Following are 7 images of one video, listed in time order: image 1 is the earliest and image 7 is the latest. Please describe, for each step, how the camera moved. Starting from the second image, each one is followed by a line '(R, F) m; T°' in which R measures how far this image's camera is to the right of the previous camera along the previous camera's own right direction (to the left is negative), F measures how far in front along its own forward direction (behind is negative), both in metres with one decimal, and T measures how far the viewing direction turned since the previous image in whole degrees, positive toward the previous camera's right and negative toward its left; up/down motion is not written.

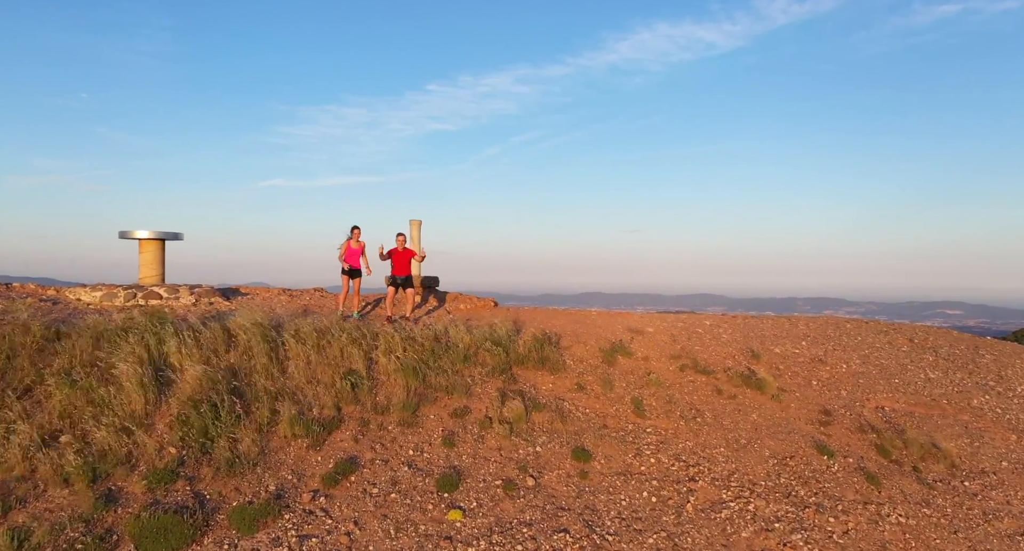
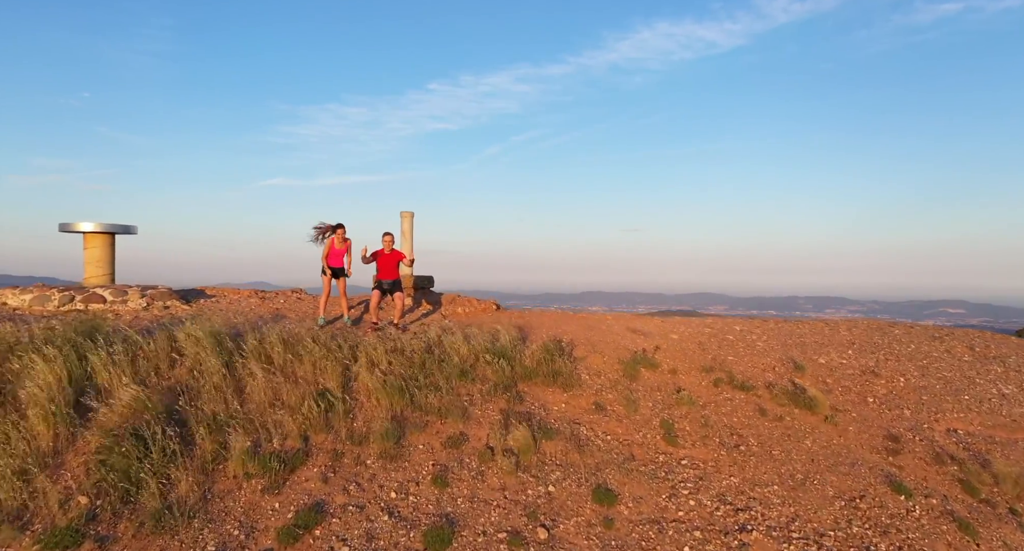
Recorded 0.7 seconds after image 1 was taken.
(-0.1, +1.3) m; 0°
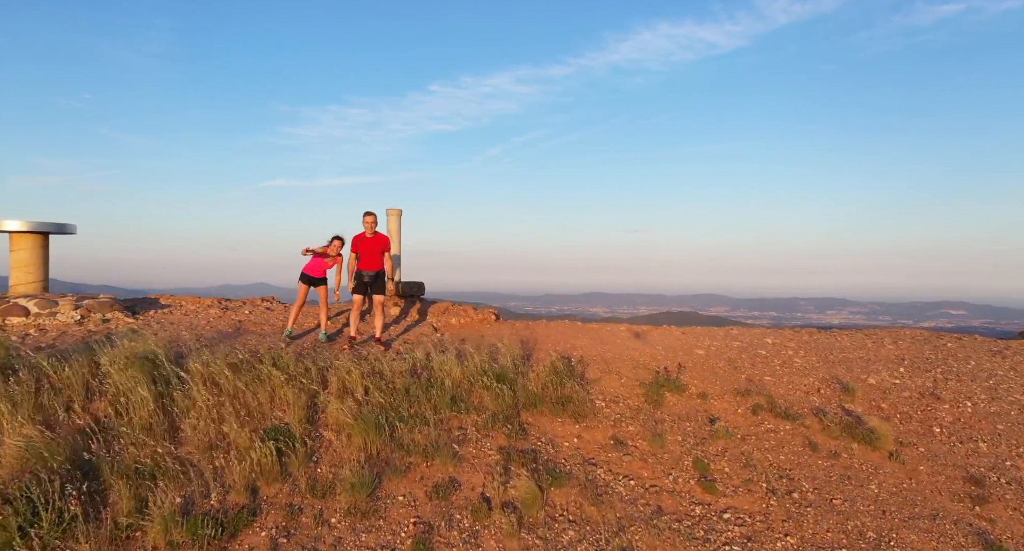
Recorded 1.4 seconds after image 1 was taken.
(0.0, +1.2) m; 0°
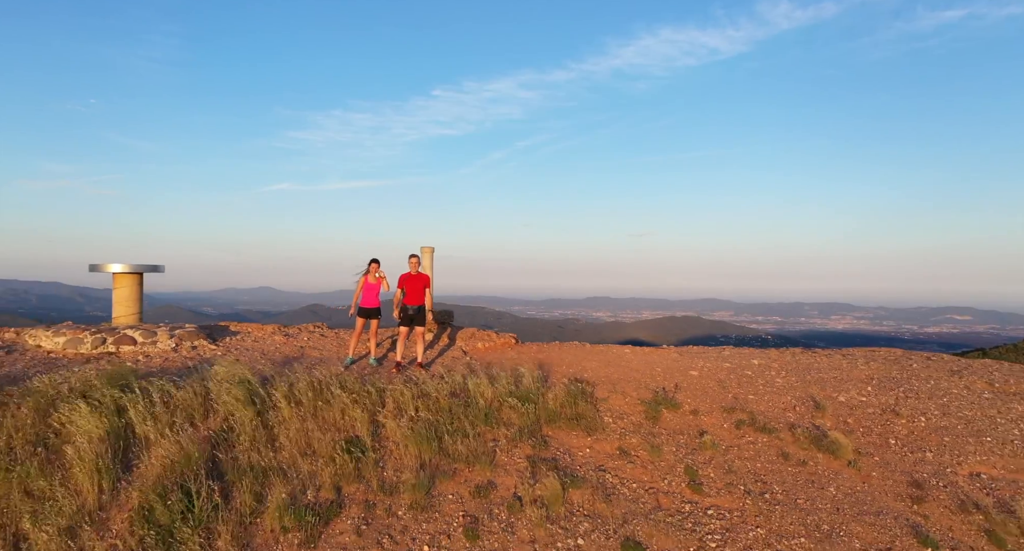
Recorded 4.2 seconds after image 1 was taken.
(-0.3, -1.3) m; 0°
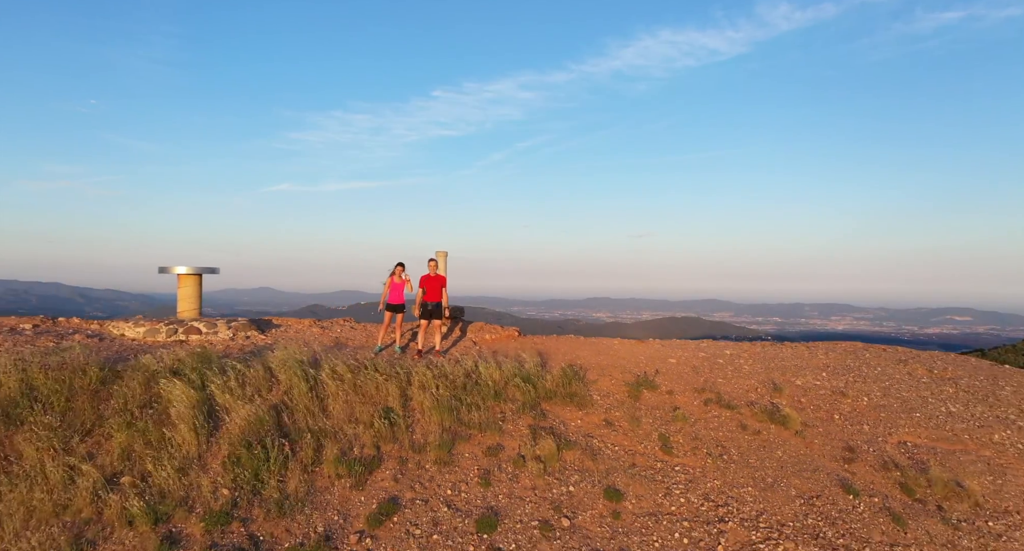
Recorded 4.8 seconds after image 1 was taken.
(-0.1, -1.5) m; 0°
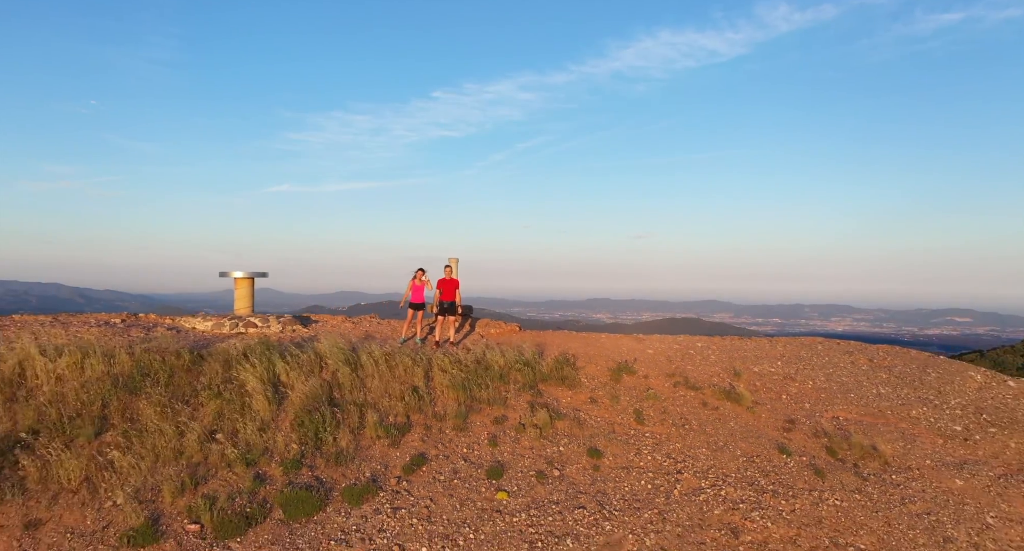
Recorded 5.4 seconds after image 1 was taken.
(-1.2, +0.5) m; 0°
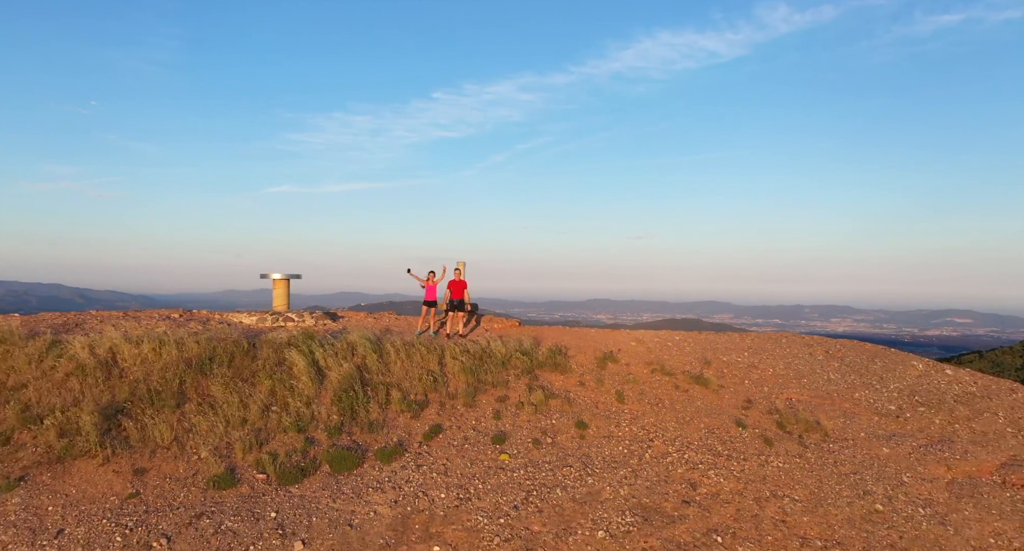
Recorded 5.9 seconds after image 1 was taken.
(0.0, -2.1) m; 0°
